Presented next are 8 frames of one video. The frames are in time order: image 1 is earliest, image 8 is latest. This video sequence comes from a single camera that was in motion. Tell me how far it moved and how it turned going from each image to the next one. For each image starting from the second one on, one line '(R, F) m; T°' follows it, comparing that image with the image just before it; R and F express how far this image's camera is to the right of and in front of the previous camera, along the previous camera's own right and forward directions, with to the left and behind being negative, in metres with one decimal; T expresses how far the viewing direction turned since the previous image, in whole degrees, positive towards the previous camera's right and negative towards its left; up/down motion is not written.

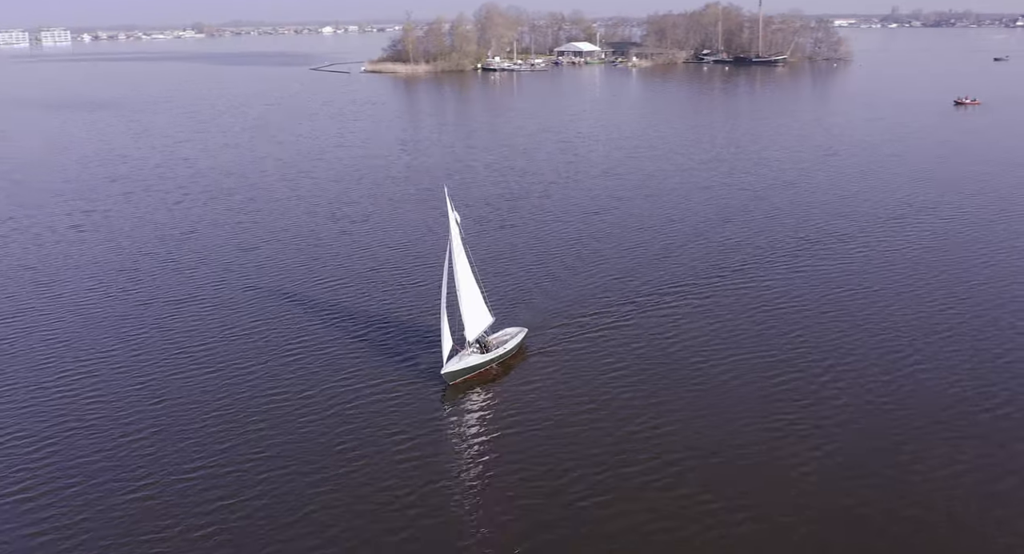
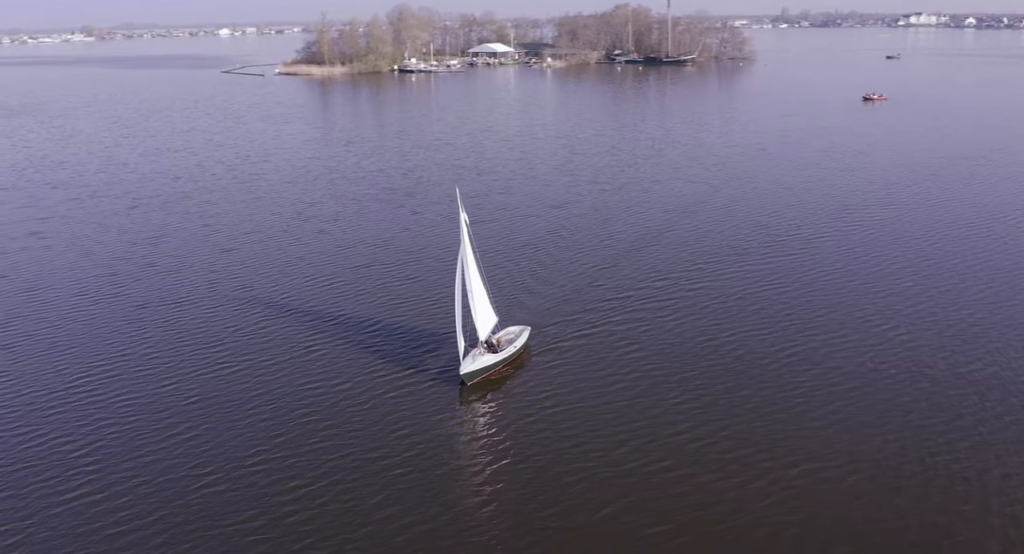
(-4.6, -1.4) m; +6°
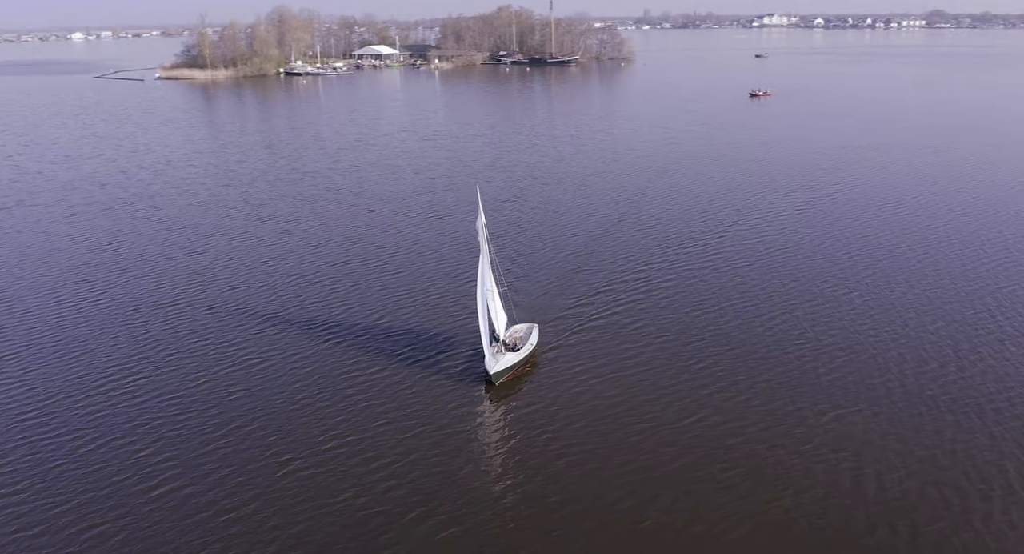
(-6.1, -1.5) m; +8°
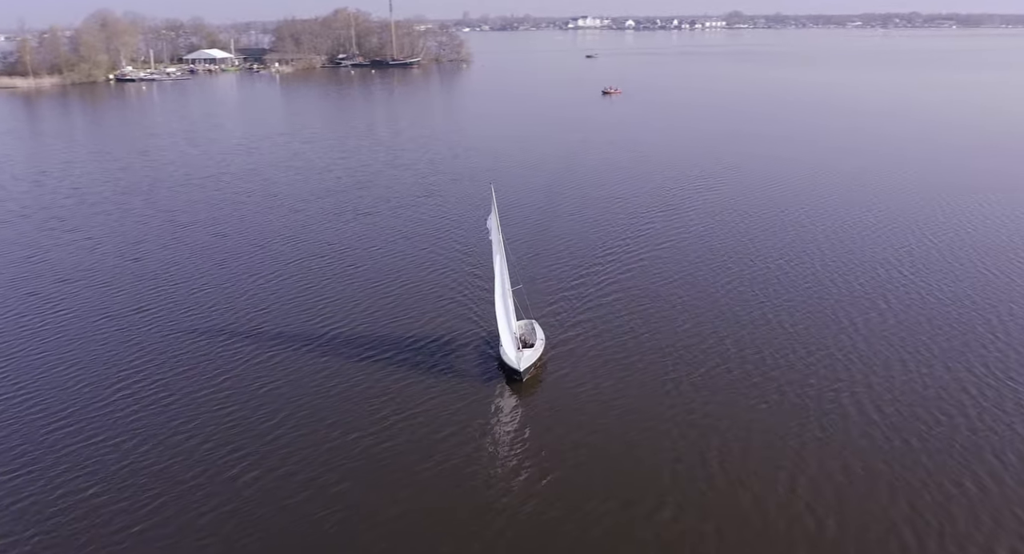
(-7.2, -1.8) m; +10°
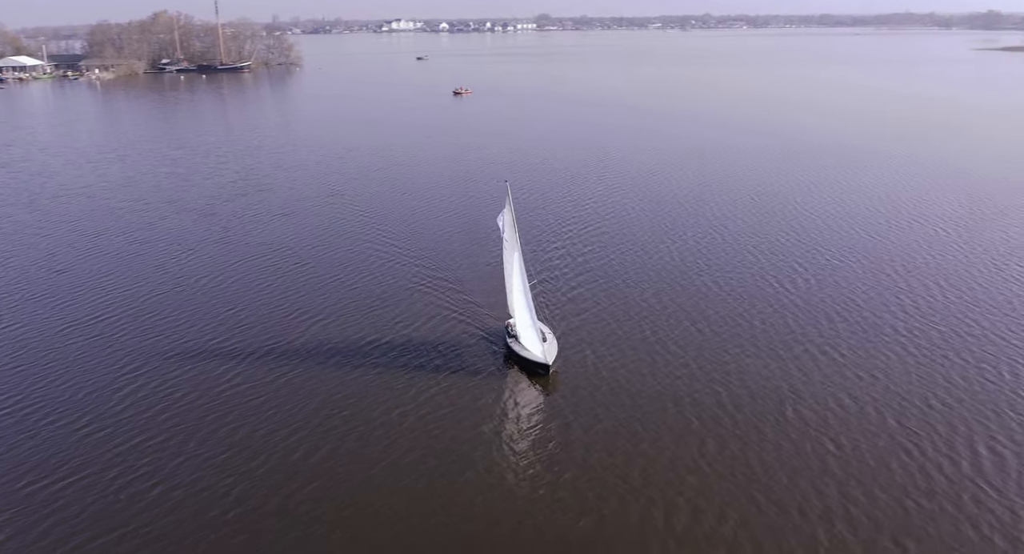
(-6.7, -1.6) m; +10°
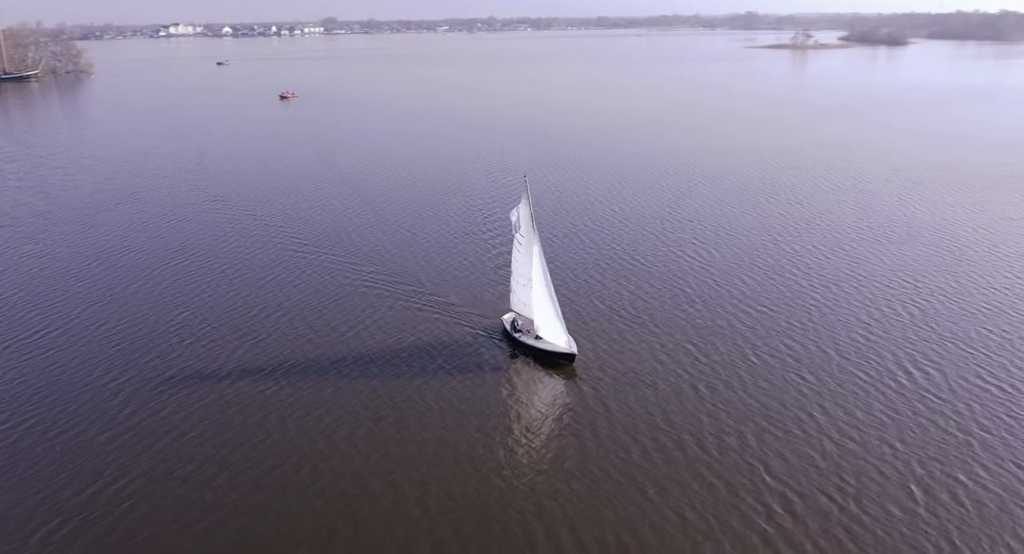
(-7.0, -1.3) m; +12°
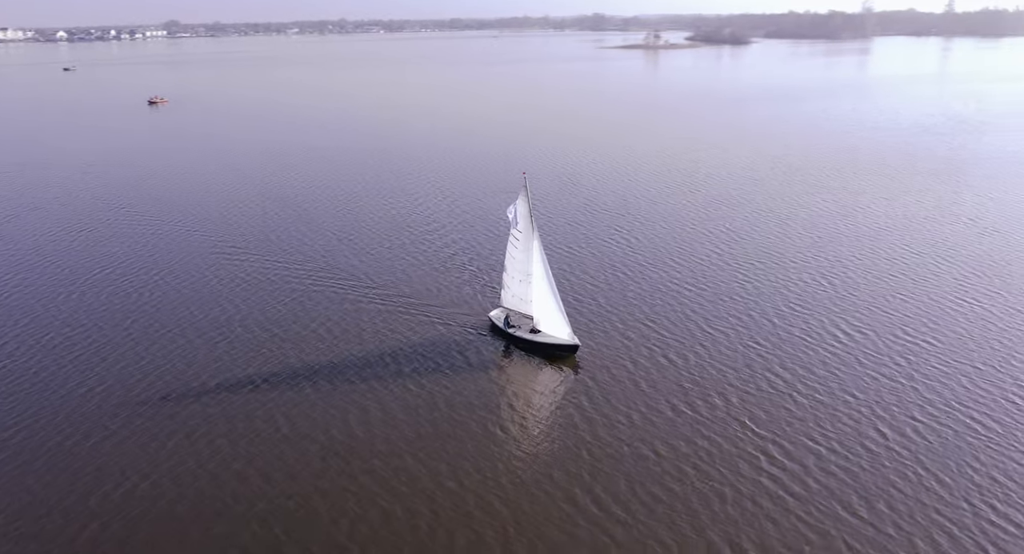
(-4.5, -1.5) m; +8°
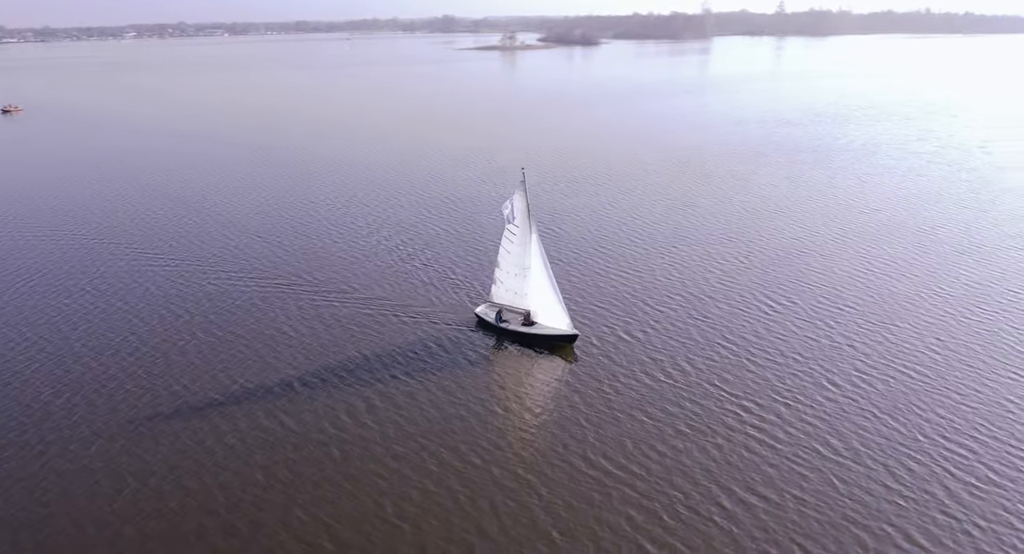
(-4.9, -2.2) m; +8°
